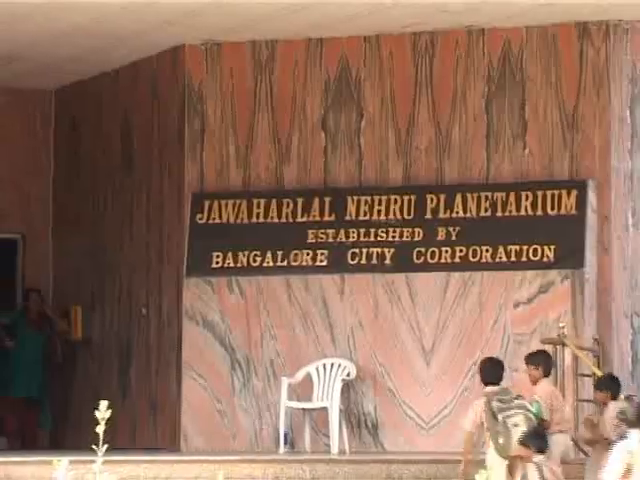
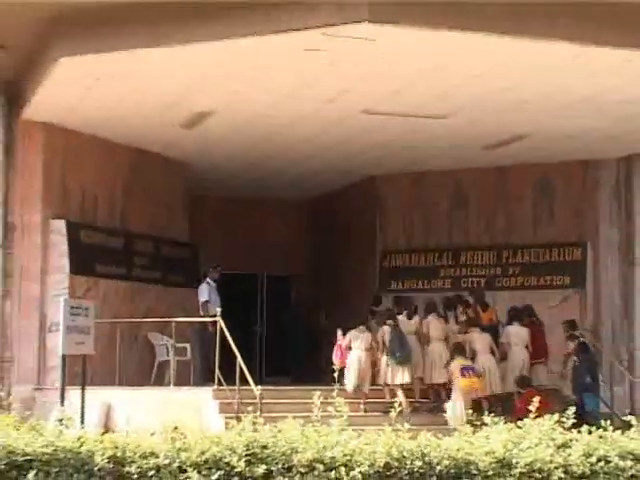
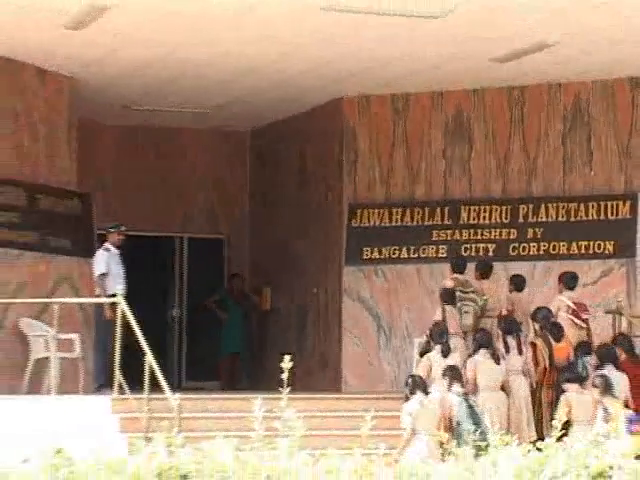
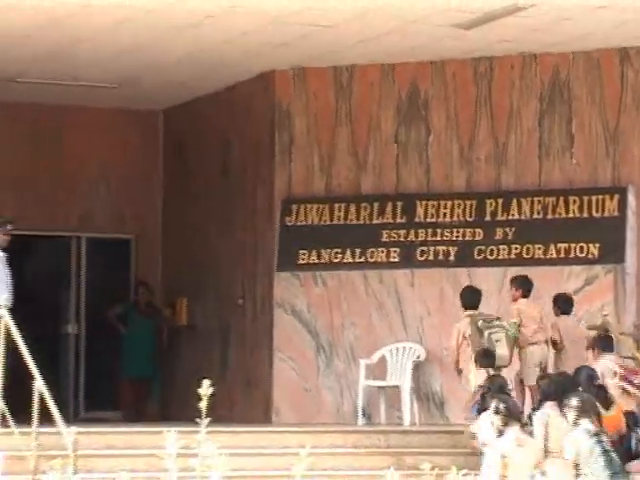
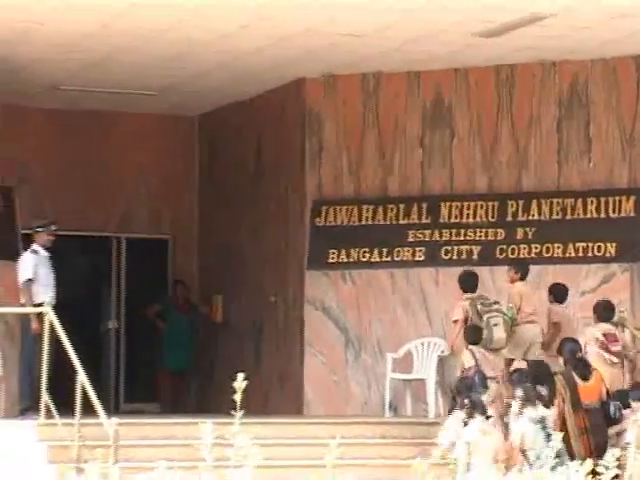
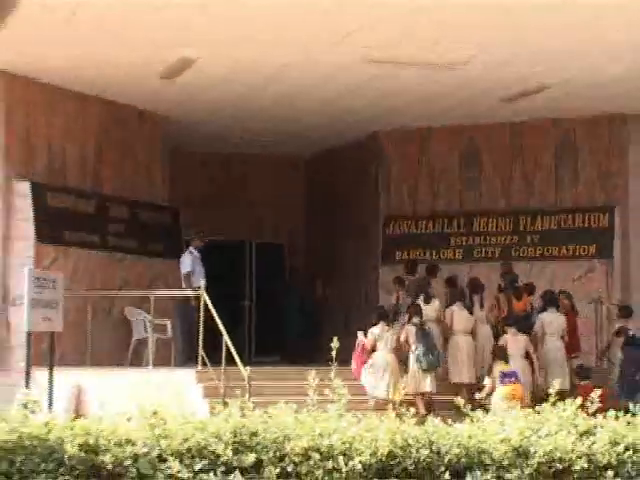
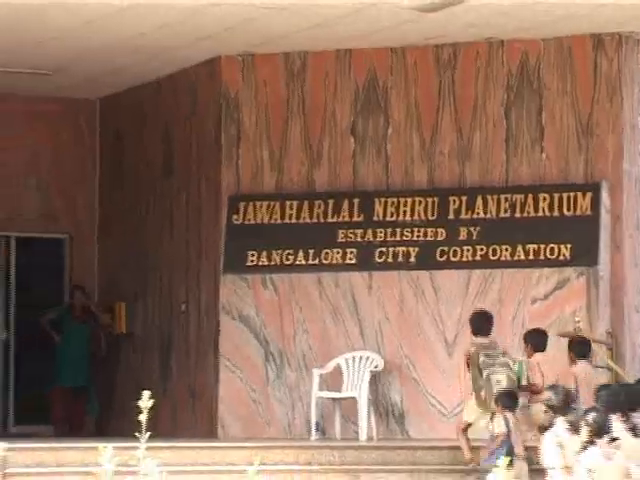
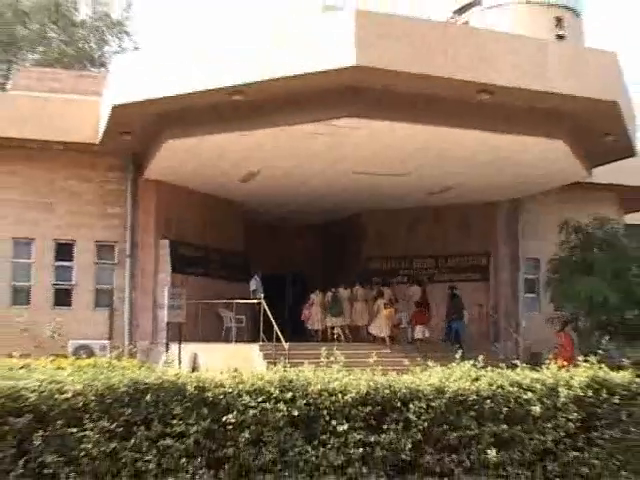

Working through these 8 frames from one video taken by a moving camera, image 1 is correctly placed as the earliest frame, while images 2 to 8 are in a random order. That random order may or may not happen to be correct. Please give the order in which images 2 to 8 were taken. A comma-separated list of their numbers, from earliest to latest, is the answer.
7, 4, 5, 3, 6, 2, 8
